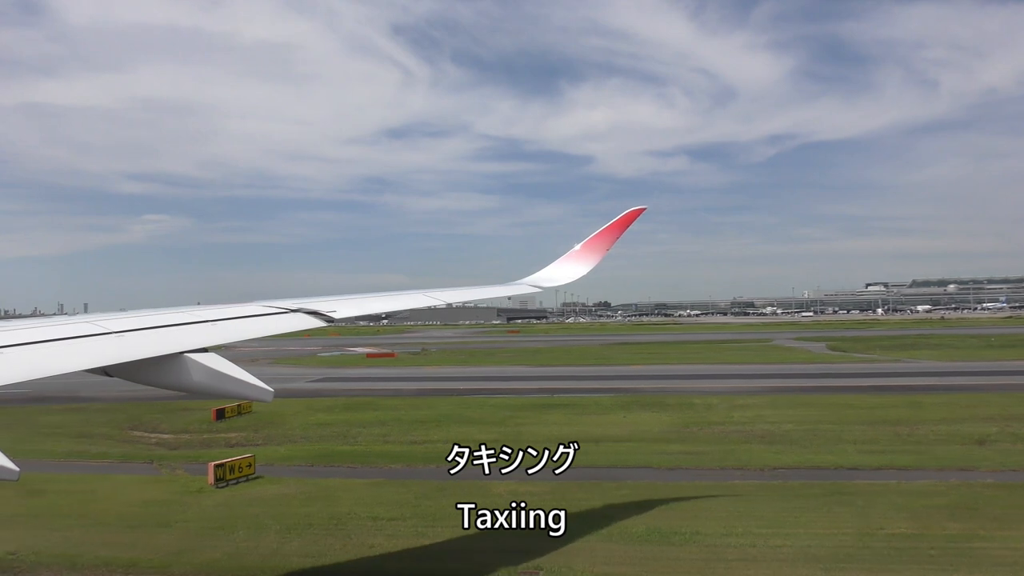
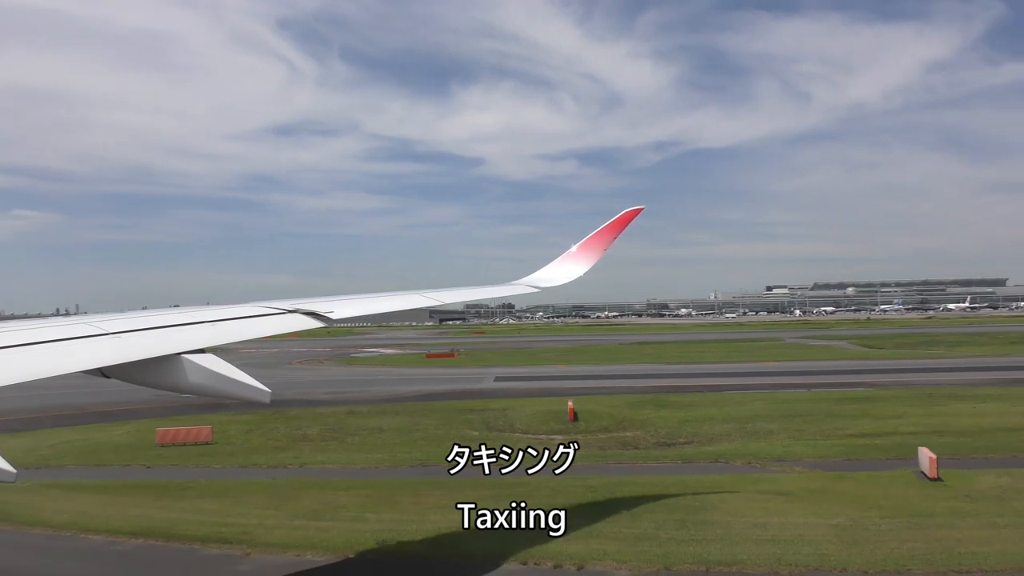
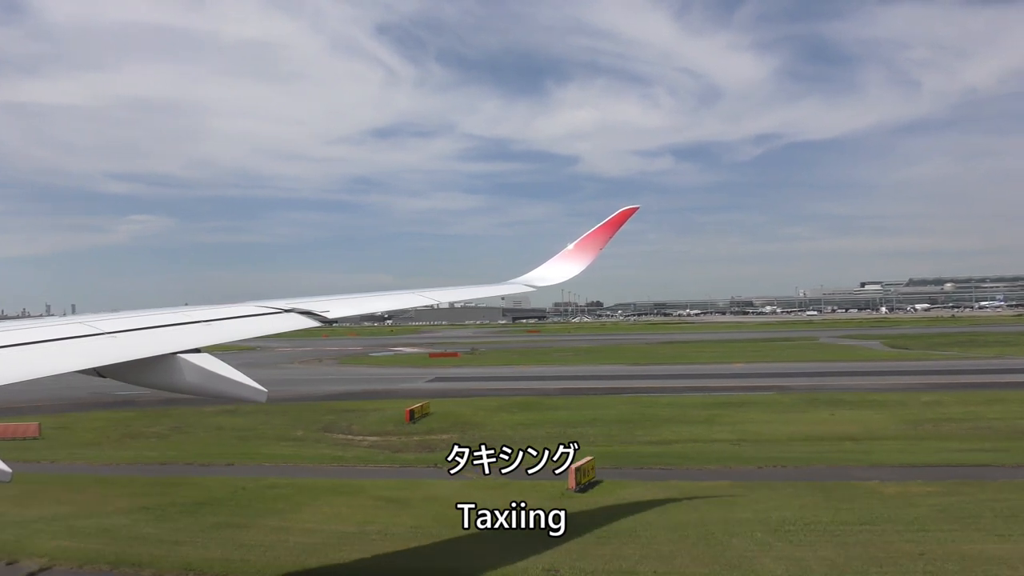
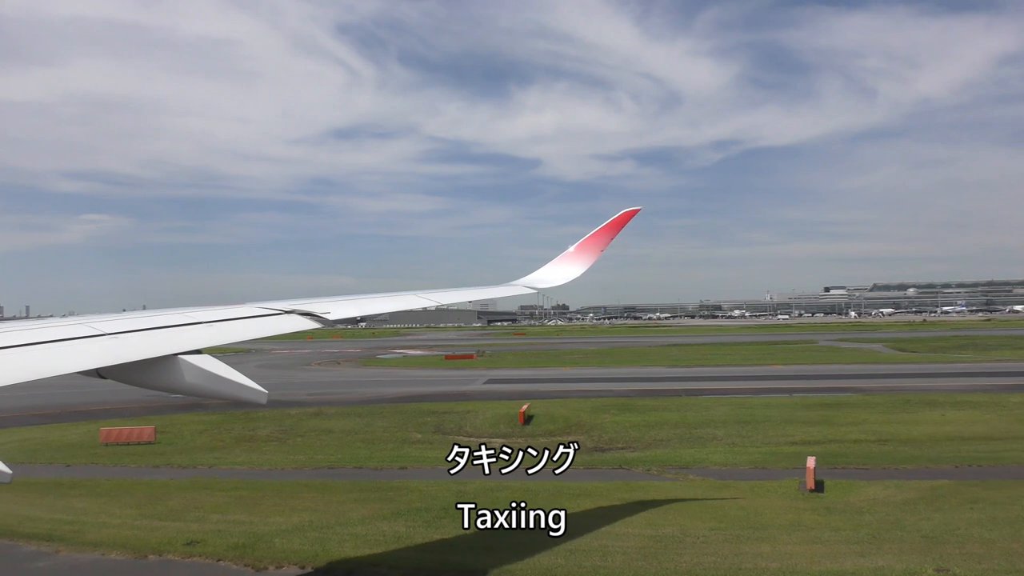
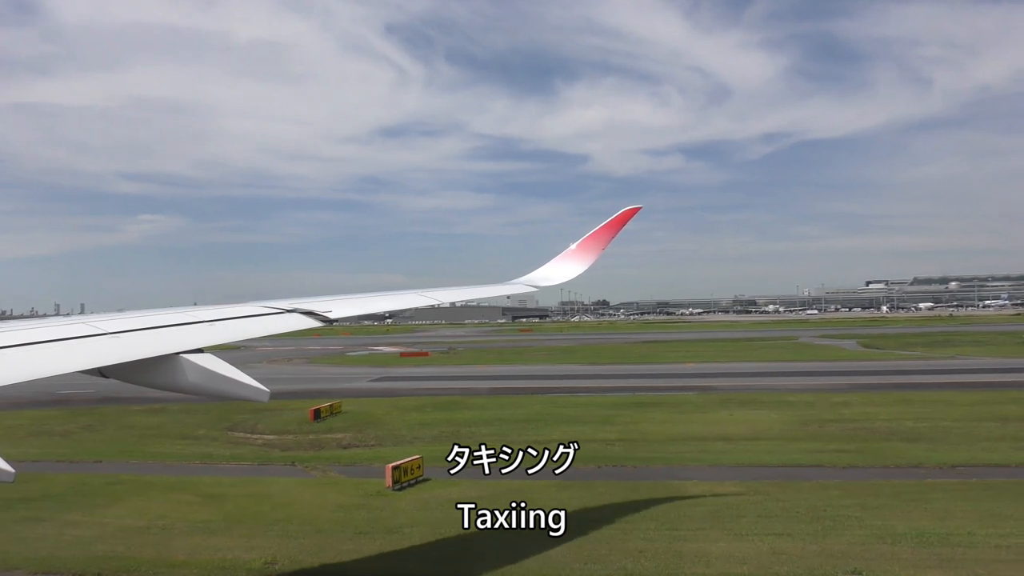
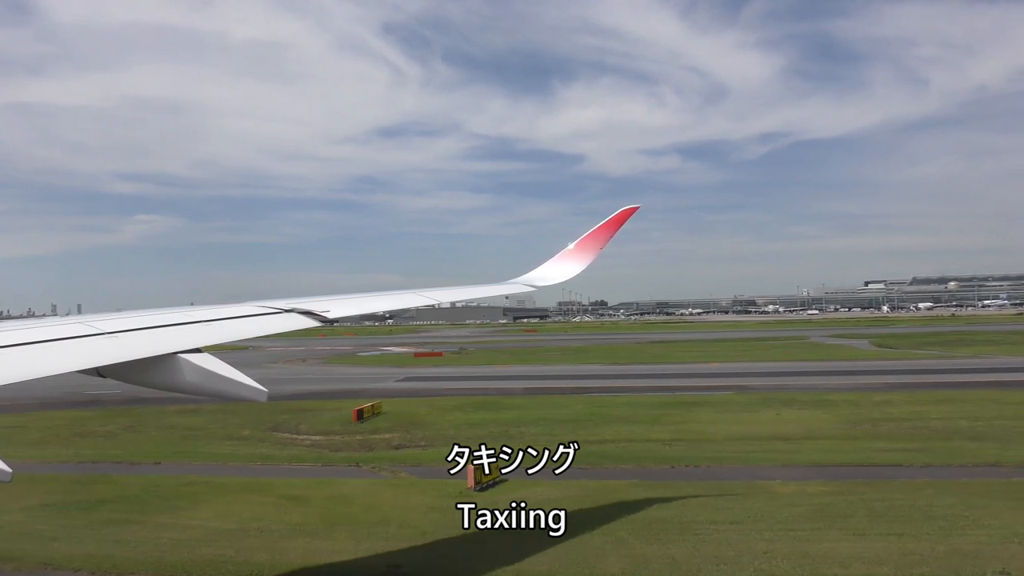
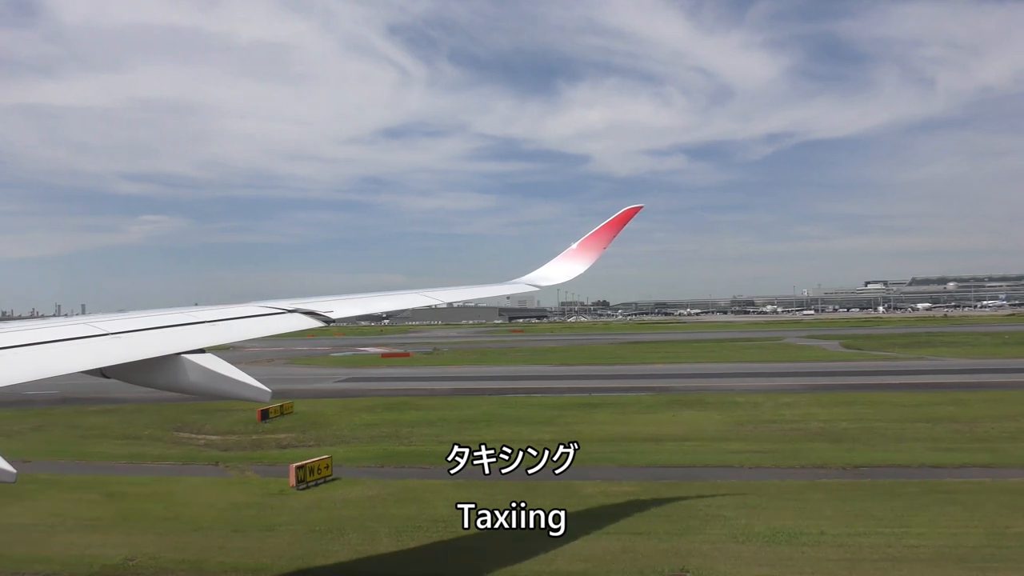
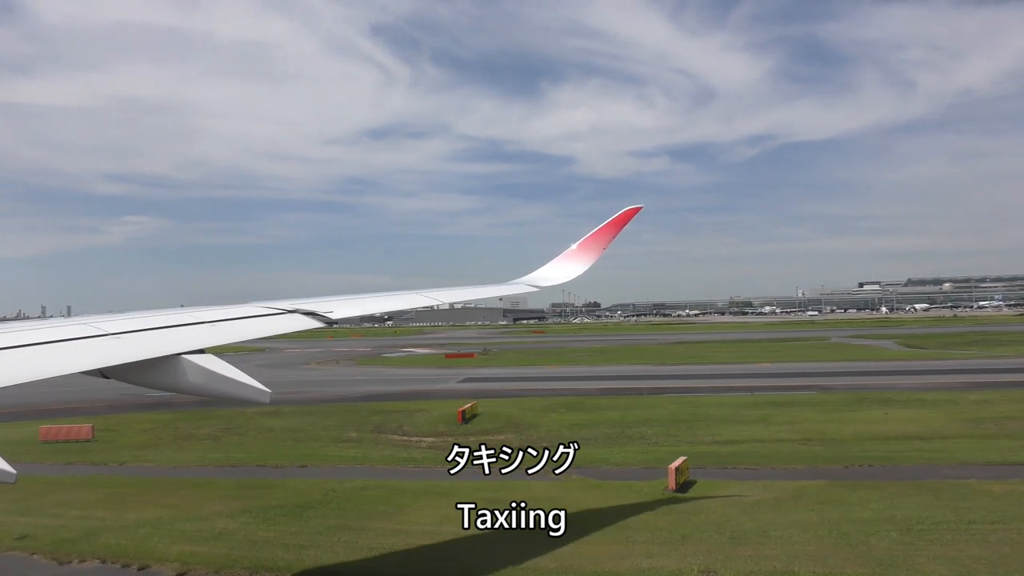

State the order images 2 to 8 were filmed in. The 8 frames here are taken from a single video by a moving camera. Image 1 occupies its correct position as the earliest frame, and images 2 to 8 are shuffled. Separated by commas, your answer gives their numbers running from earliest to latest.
7, 5, 6, 3, 8, 4, 2
